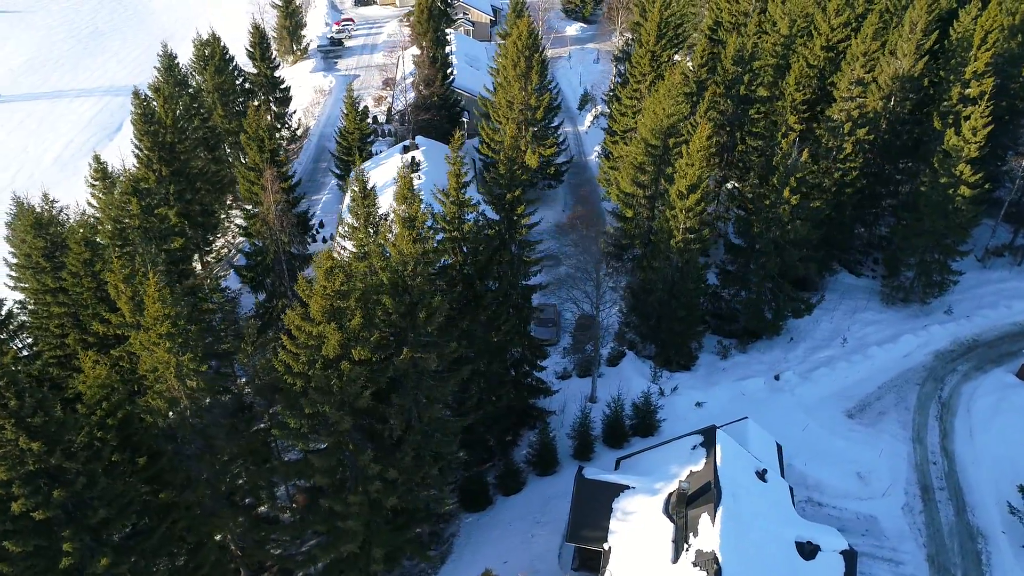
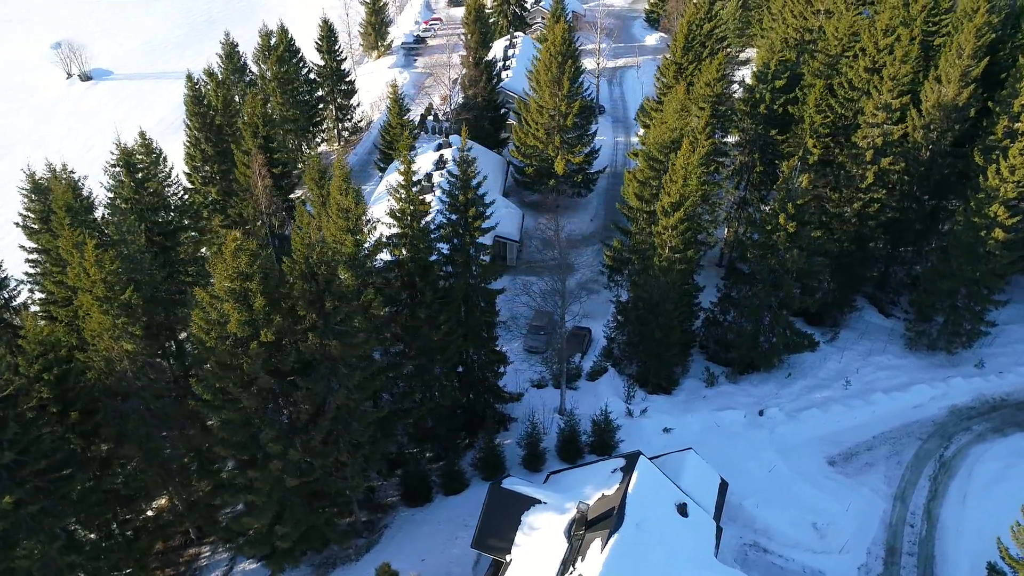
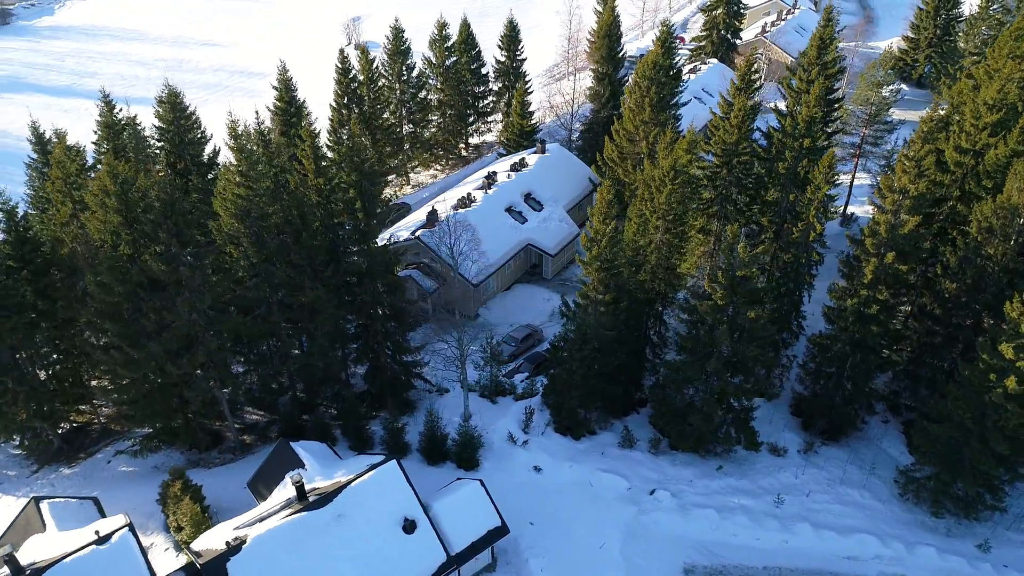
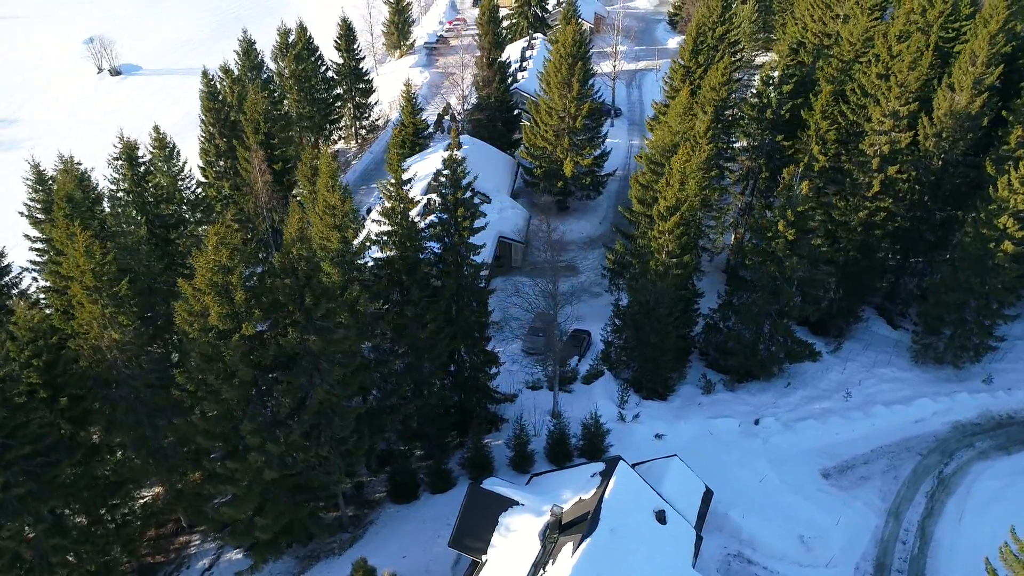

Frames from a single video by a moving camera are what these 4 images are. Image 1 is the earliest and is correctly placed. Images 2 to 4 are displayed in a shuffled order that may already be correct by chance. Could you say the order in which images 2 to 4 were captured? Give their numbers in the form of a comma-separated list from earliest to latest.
2, 4, 3
